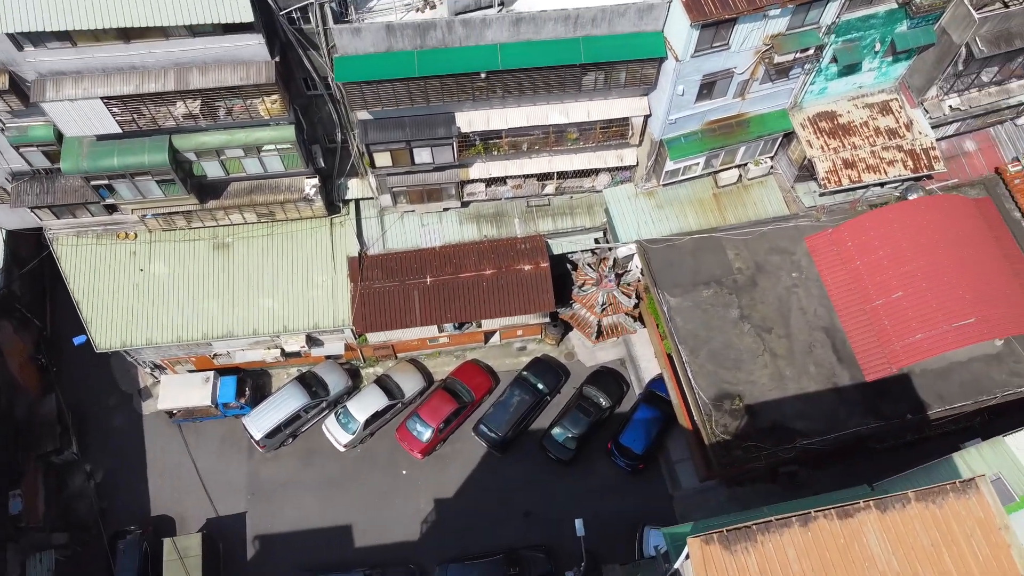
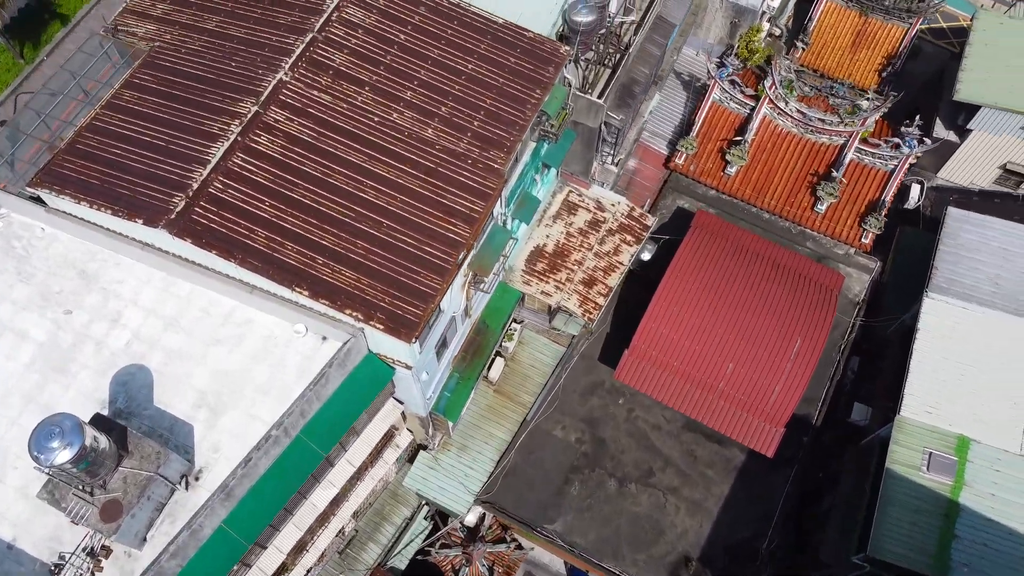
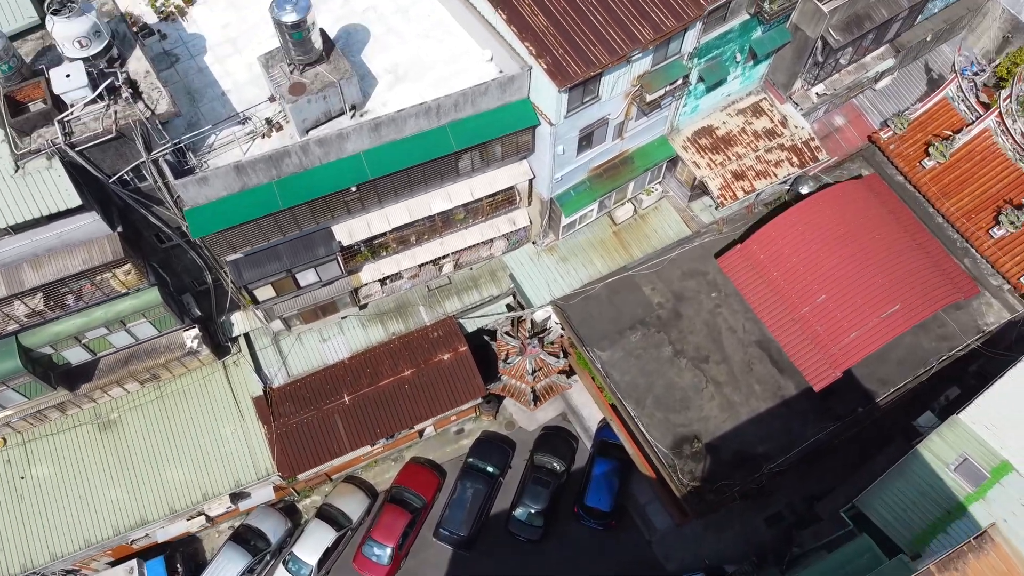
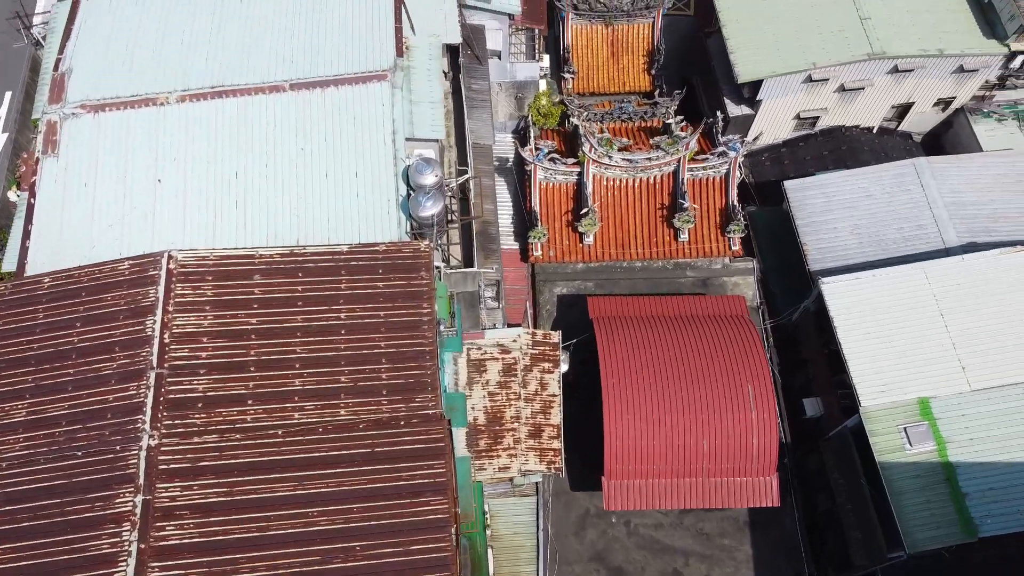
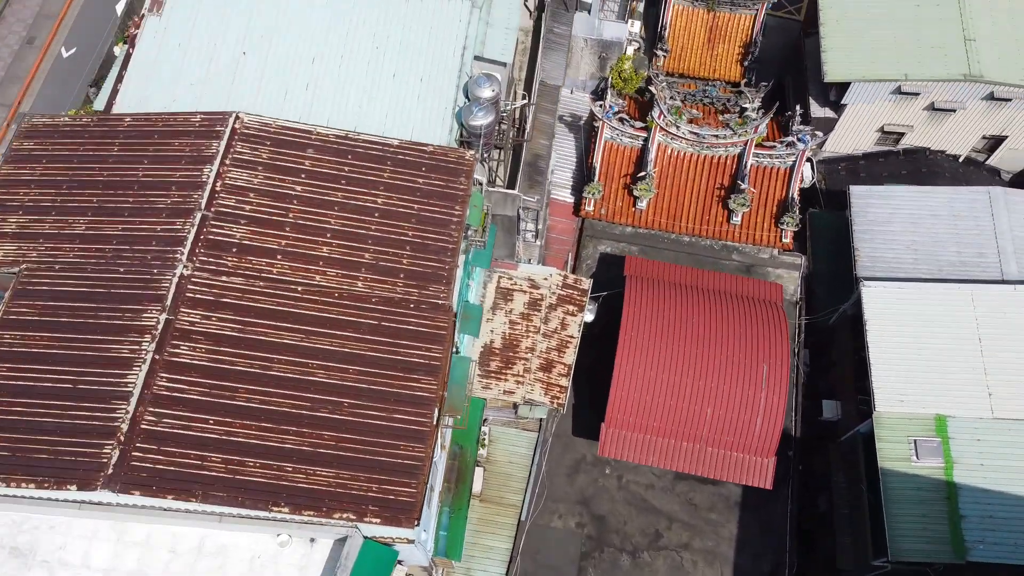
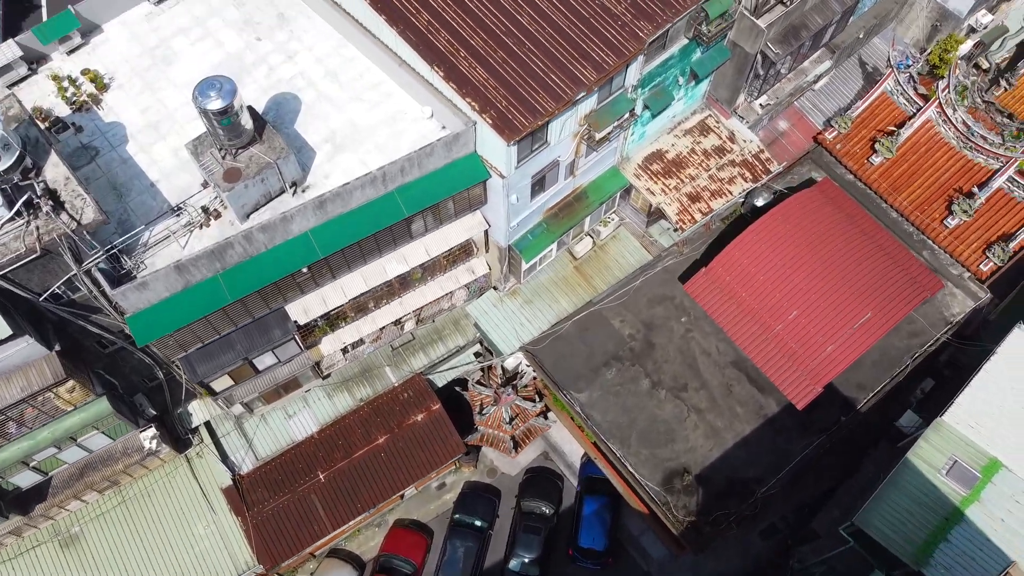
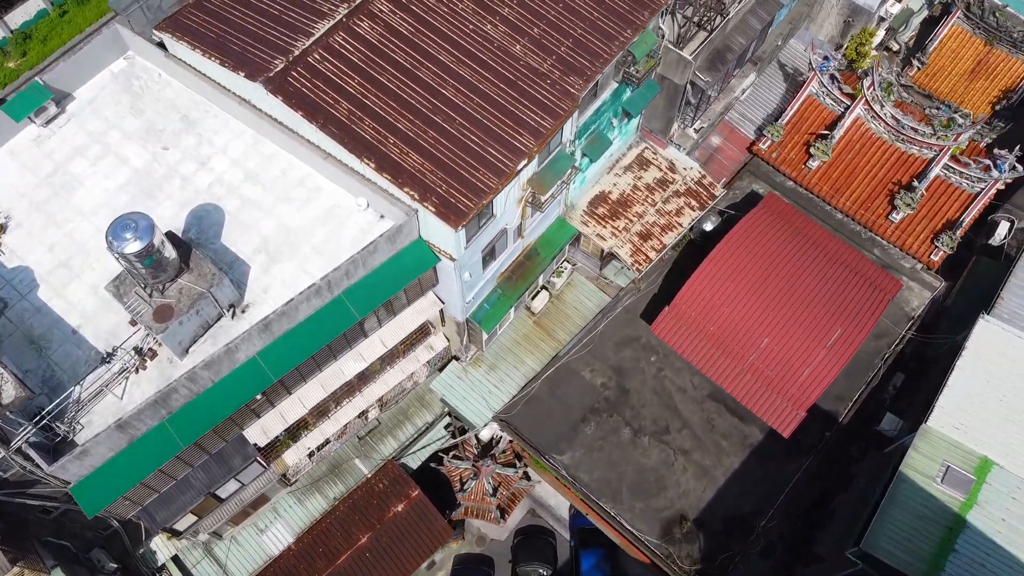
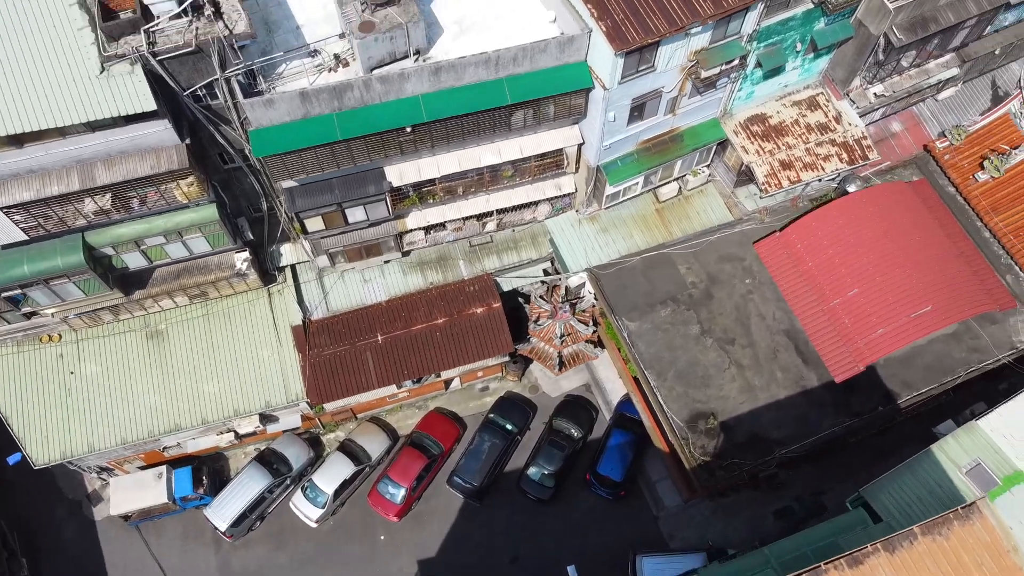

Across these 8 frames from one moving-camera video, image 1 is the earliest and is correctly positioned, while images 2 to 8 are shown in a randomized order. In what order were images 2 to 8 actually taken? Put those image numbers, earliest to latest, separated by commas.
8, 3, 6, 7, 2, 5, 4
